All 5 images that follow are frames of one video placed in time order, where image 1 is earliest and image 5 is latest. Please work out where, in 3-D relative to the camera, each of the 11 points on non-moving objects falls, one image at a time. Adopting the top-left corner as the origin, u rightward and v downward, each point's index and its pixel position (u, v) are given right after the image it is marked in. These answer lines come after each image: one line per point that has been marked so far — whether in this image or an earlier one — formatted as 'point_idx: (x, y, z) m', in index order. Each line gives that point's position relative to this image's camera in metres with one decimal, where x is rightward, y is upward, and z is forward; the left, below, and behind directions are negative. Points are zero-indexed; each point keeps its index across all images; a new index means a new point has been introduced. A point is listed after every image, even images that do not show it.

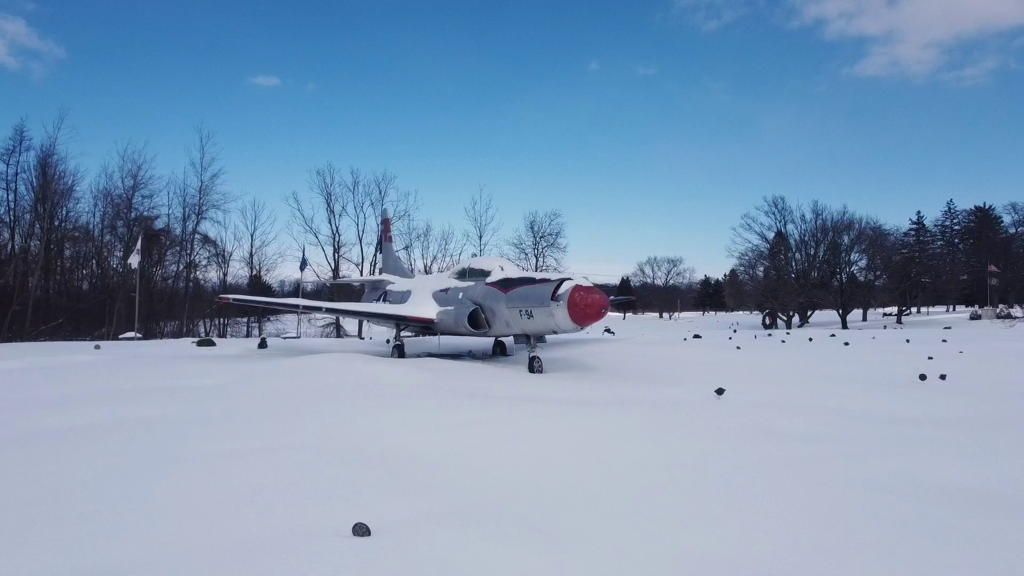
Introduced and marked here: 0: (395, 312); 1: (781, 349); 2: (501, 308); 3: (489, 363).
0: (-1.2, -0.2, +8.2) m
1: (+5.3, -1.2, +15.6) m
2: (-0.1, -0.2, +7.2) m
3: (-0.3, -0.8, +8.4) m
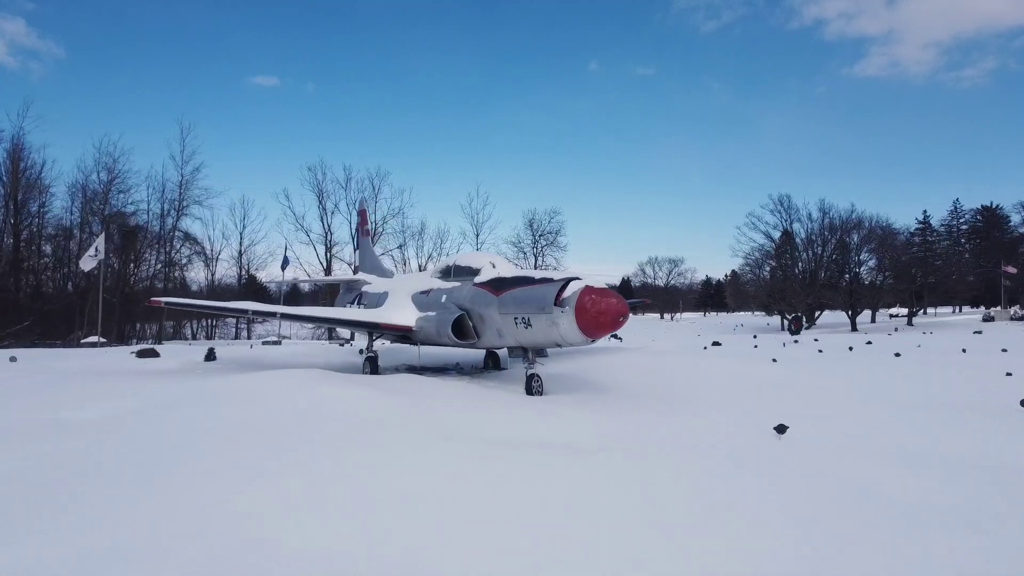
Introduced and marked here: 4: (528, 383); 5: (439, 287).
0: (-1.2, -0.3, +6.9) m
1: (+5.2, -1.3, +14.3) m
2: (-0.2, -0.2, +5.9) m
3: (-0.3, -0.8, +7.1) m
4: (+0.1, -0.8, +7.0) m
5: (-0.6, 0.0, +7.0) m
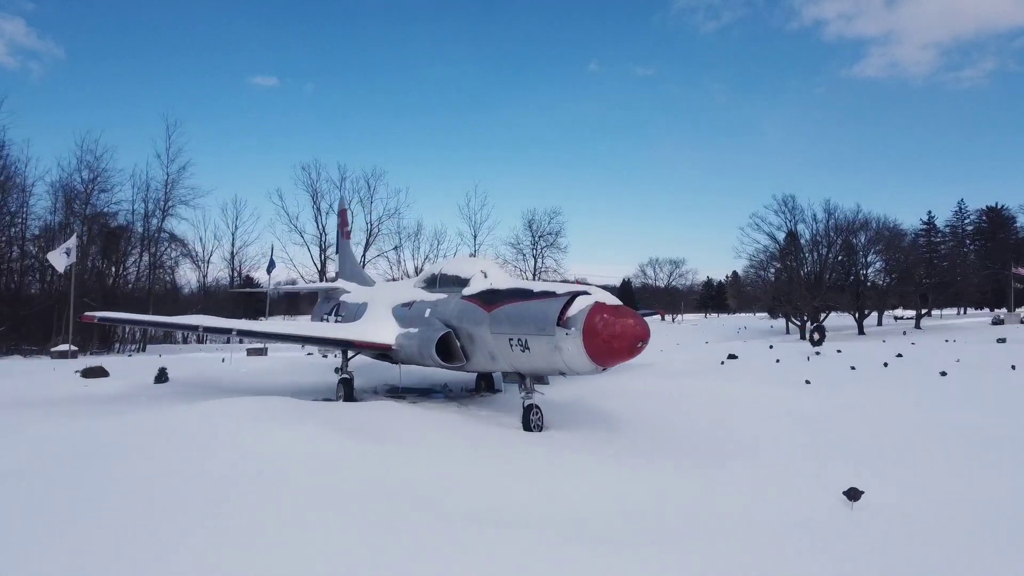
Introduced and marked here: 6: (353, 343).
0: (-1.3, -0.3, +6.0) m
1: (+5.2, -1.3, +13.5) m
2: (-0.2, -0.3, +5.1) m
3: (-0.3, -0.9, +6.2) m
4: (+0.1, -0.9, +6.1) m
5: (-0.7, -0.1, +6.1) m
6: (-1.1, -0.4, +5.7) m
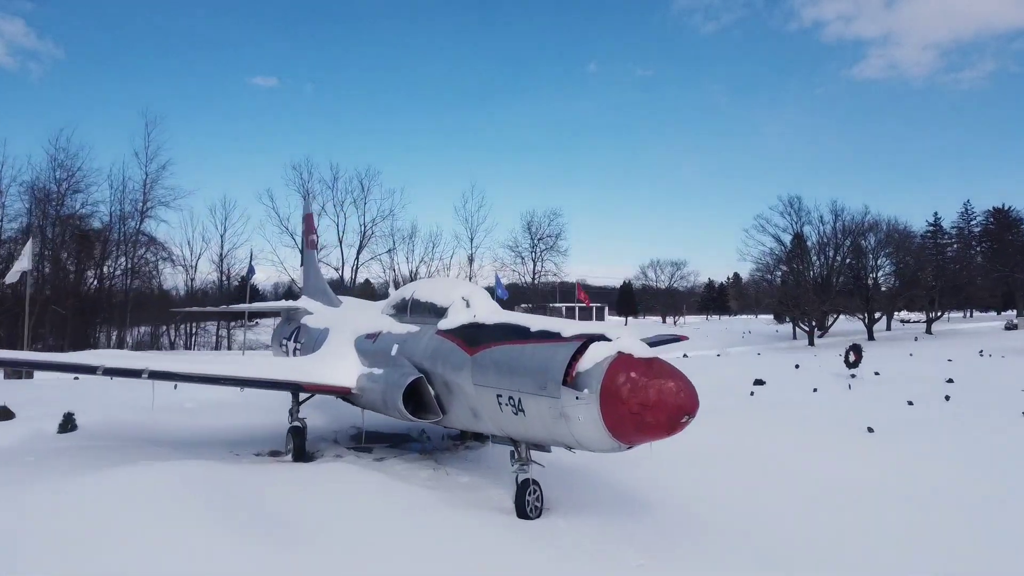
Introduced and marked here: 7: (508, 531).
0: (-1.3, -0.5, +4.8) m
1: (+5.1, -1.5, +12.3) m
2: (-0.2, -0.4, +3.9) m
3: (-0.4, -1.0, +5.1) m
4: (0.0, -1.1, +4.9) m
5: (-0.7, -0.2, +4.9) m
6: (-1.2, -0.6, +4.5) m
7: (0.0, -1.3, +4.2) m
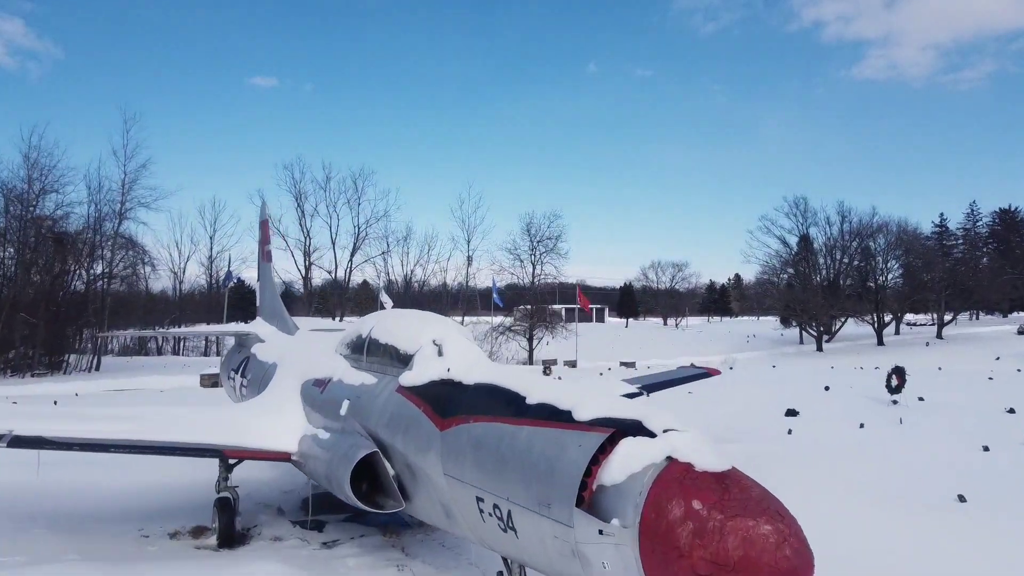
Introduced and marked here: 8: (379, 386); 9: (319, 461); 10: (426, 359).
0: (-1.4, -0.6, +3.7) m
1: (+5.1, -1.7, +11.2) m
2: (-0.3, -0.6, +2.8) m
3: (-0.4, -1.2, +4.0) m
4: (0.0, -1.2, +3.9) m
5: (-0.8, -0.4, +3.9) m
6: (-1.2, -0.7, +3.5) m
7: (0.0, -1.4, +3.1) m
8: (-0.7, -0.4, +3.6) m
9: (-0.8, -0.7, +3.3) m
10: (-0.4, -0.2, +3.5) m
